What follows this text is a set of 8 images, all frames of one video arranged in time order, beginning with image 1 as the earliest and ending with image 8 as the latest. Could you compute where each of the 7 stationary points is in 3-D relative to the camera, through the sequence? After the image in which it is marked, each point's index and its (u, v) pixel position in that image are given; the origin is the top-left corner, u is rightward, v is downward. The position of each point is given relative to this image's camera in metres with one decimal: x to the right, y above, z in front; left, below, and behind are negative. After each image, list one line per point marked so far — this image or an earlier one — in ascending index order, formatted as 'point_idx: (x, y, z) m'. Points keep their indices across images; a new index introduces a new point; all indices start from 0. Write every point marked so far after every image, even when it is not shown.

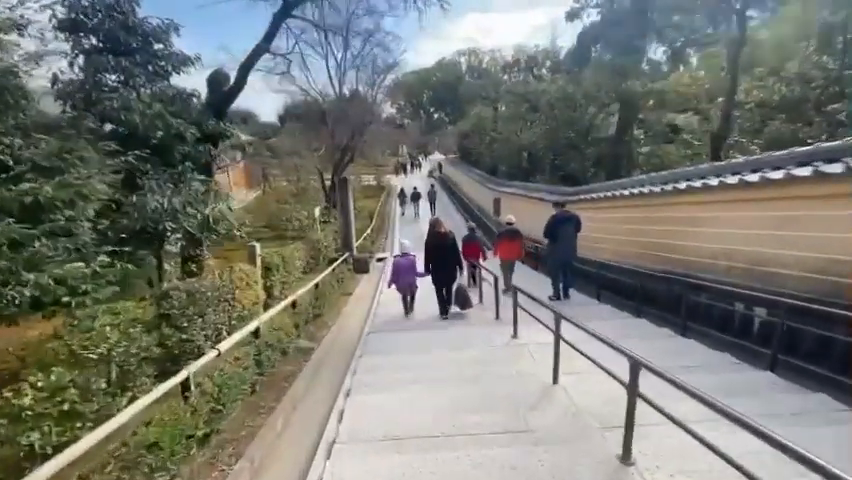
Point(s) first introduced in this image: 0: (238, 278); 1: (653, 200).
0: (-3.0, -0.6, +6.6) m
1: (+4.3, +0.8, +7.7) m
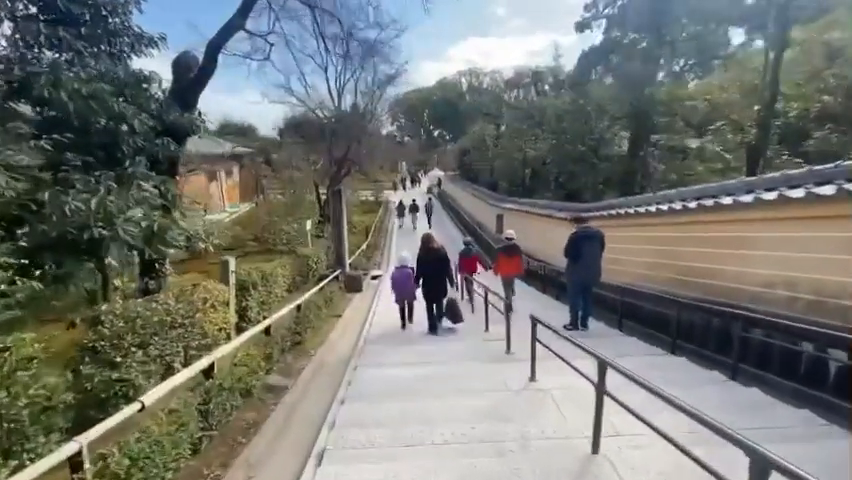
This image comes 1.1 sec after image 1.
0: (-3.1, -0.8, +5.5) m
1: (+4.3, +0.4, +6.7) m
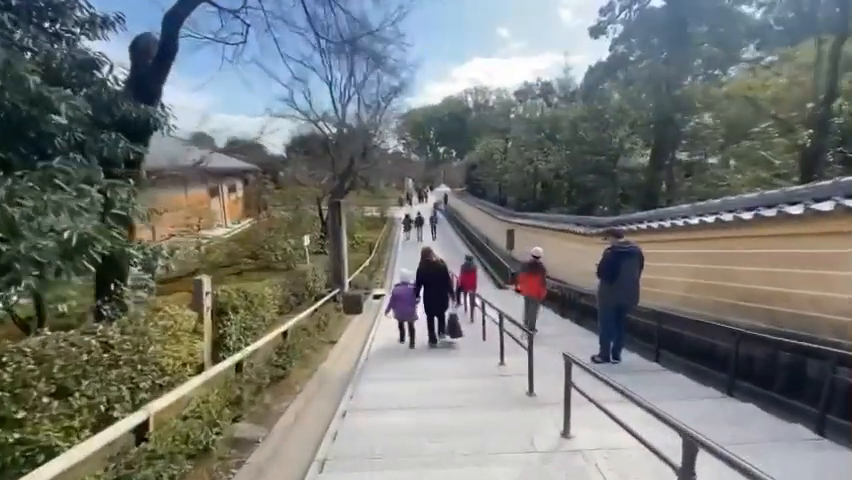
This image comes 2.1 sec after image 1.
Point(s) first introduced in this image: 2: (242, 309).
0: (-3.0, -1.0, +4.6) m
1: (+4.3, +0.1, +5.8) m
2: (-3.1, -1.1, +6.7) m
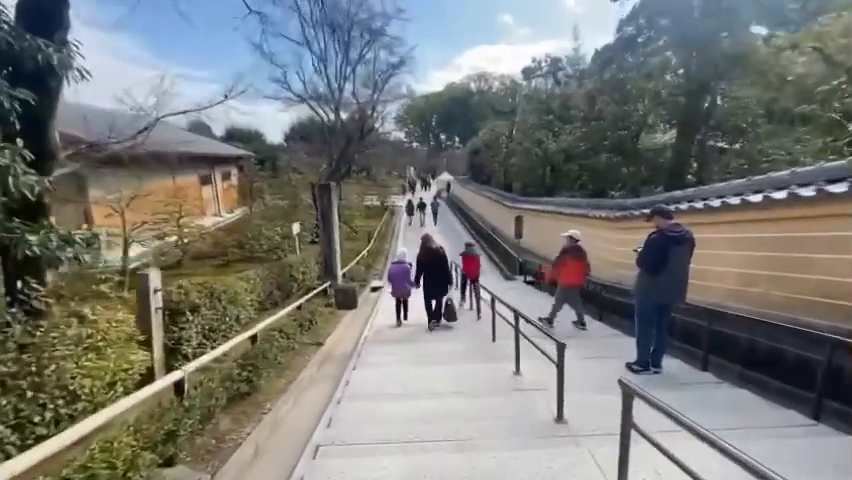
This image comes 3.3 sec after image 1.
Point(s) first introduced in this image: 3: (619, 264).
0: (-3.0, -0.8, +3.5) m
1: (+4.3, +0.4, +4.6) m
2: (-3.1, -0.9, +5.6) m
3: (+4.1, -0.5, +9.1) m
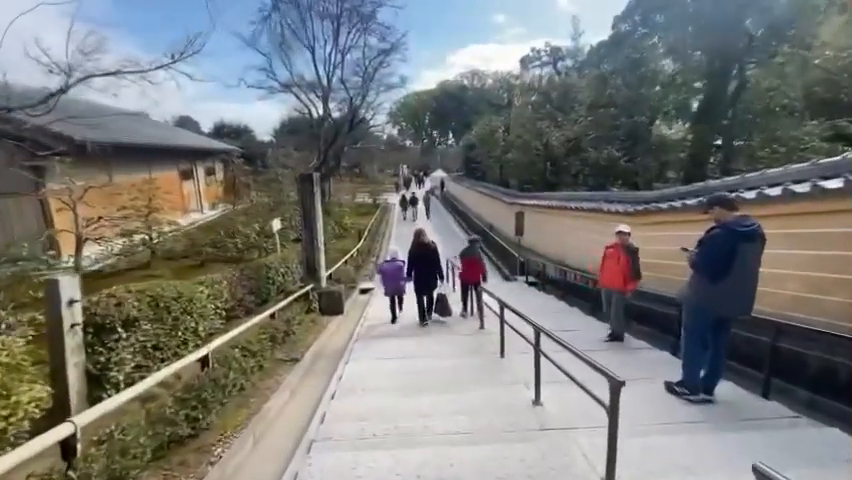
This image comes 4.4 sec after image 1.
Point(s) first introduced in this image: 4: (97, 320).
0: (-3.0, -0.8, +2.4) m
1: (+4.3, +0.4, +3.6) m
2: (-3.1, -0.9, +4.5) m
3: (+4.0, -0.5, +8.1) m
4: (-3.2, -0.8, +4.0) m
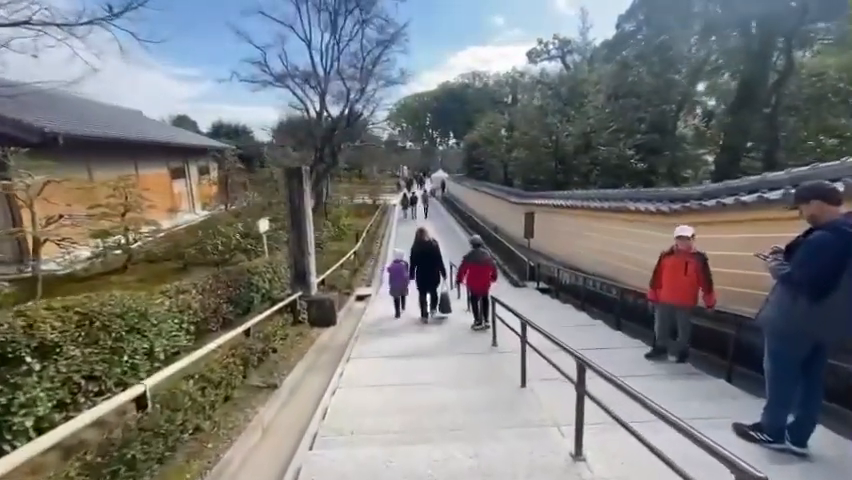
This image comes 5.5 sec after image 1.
0: (-3.0, -0.8, +1.5) m
1: (+4.3, +0.4, +2.7) m
2: (-3.1, -0.9, +3.6) m
3: (+4.0, -0.5, +7.2) m
4: (-3.2, -0.8, +3.0) m
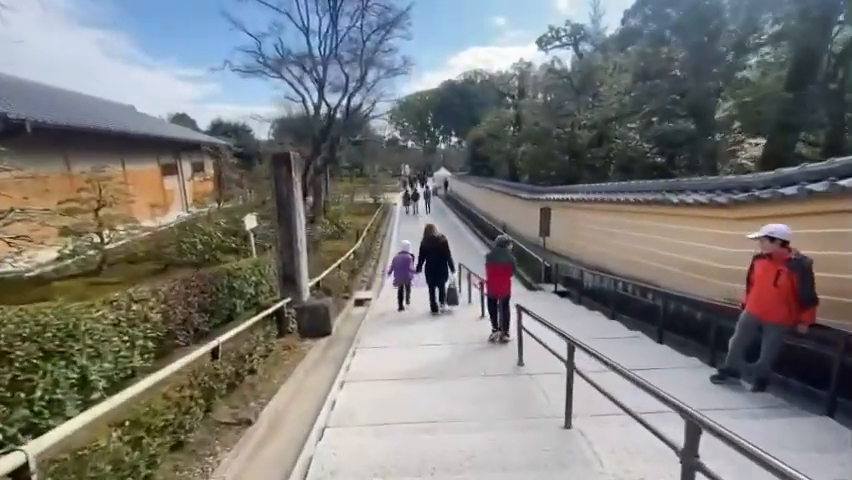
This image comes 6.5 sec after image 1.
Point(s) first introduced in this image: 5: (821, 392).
0: (-2.9, -0.8, +0.4) m
1: (+4.5, +0.4, +1.6) m
2: (-2.9, -0.9, +2.5) m
3: (+4.2, -0.5, +6.1) m
4: (-3.0, -0.7, +2.0) m
5: (+3.7, -1.4, +3.8) m
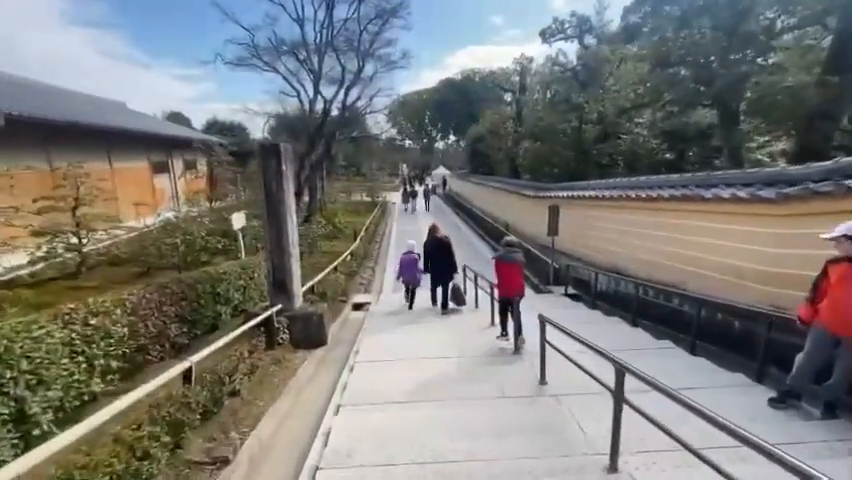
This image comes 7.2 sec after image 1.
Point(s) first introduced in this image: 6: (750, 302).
0: (-2.7, -0.8, -0.2) m
1: (+4.6, +0.4, +1.0) m
2: (-2.8, -0.9, +1.9) m
3: (+4.2, -0.5, +5.5) m
4: (-2.9, -0.8, +1.4) m
5: (+3.8, -1.4, +3.2) m
6: (+4.2, -0.8, +5.2) m
